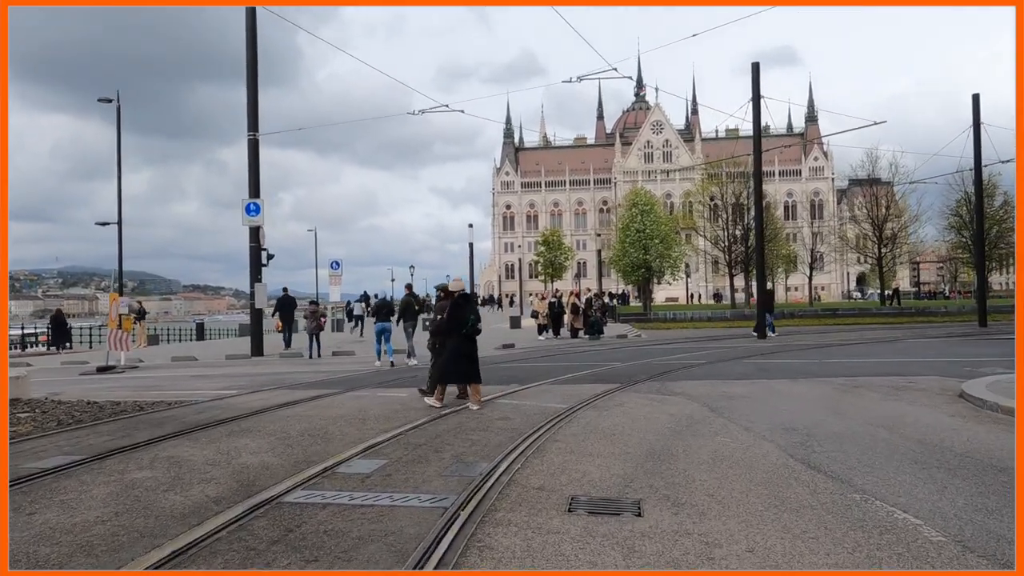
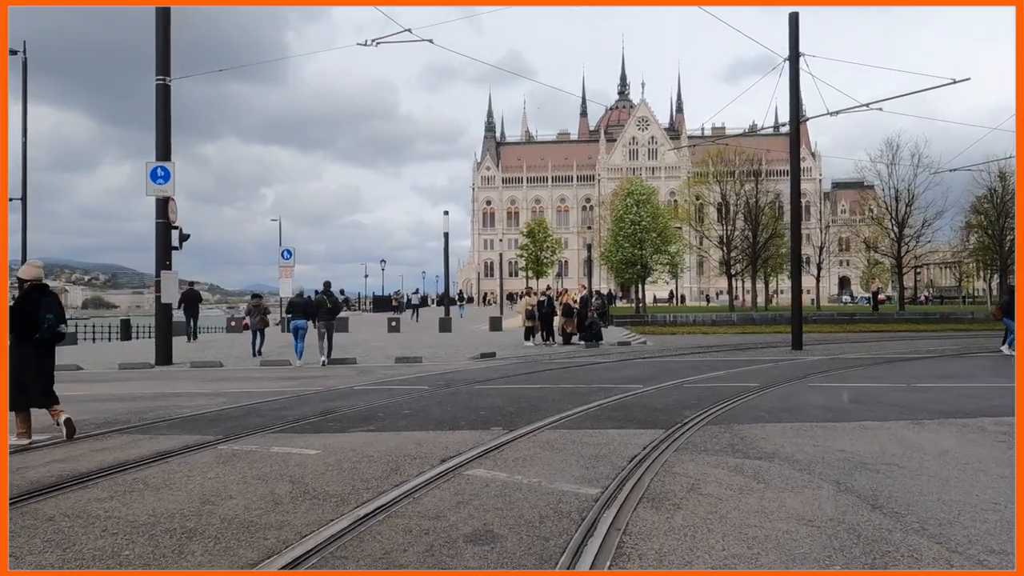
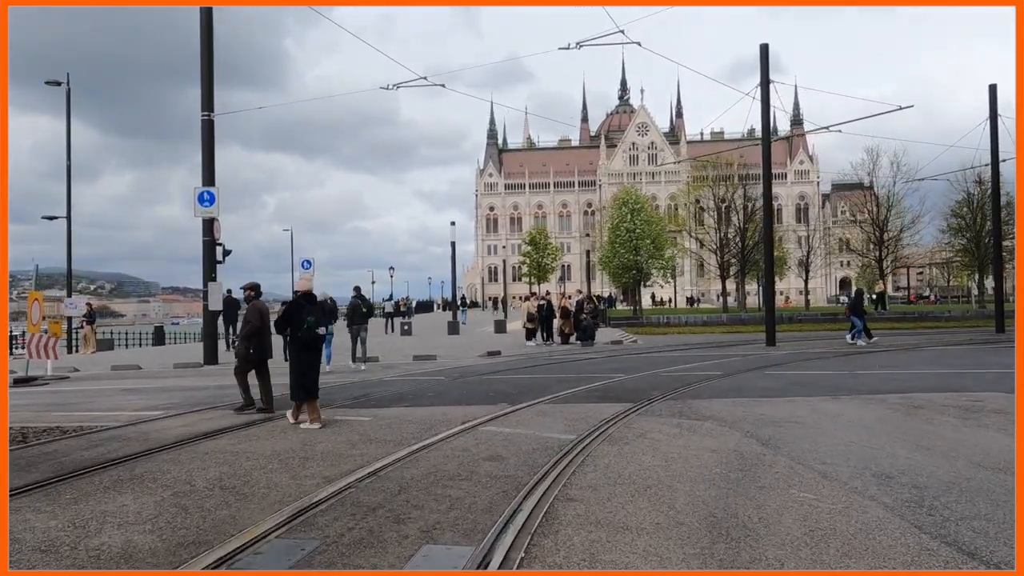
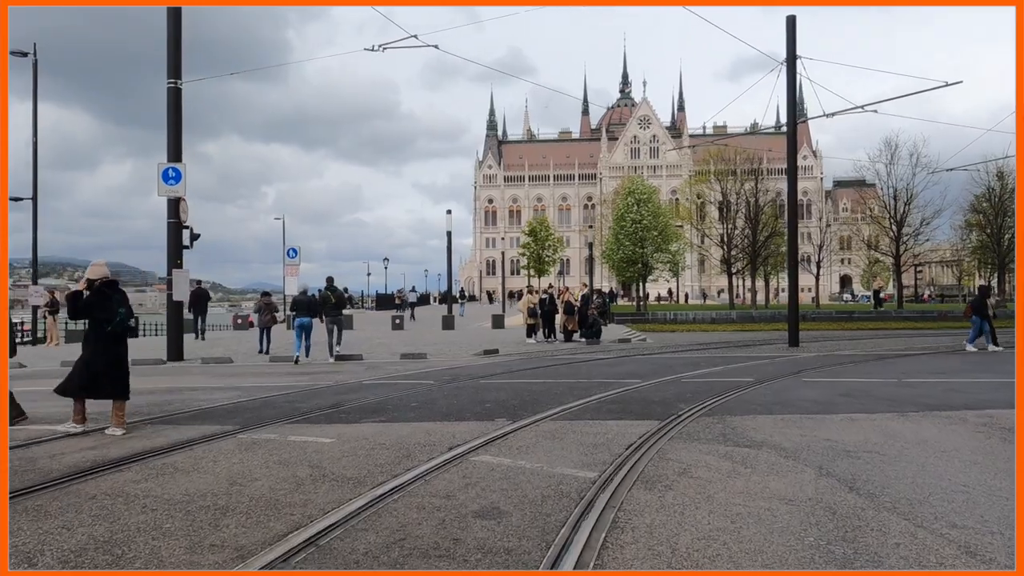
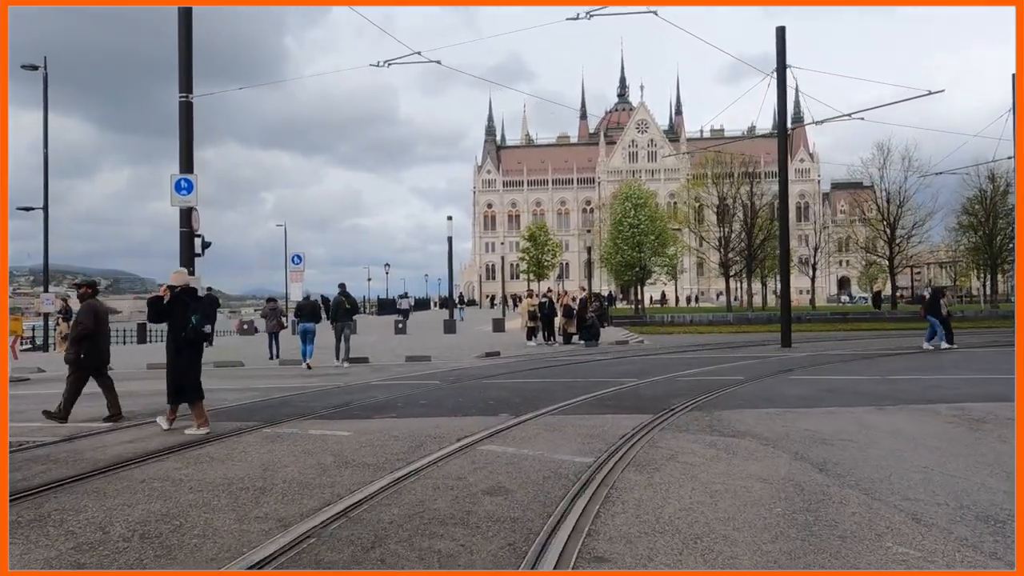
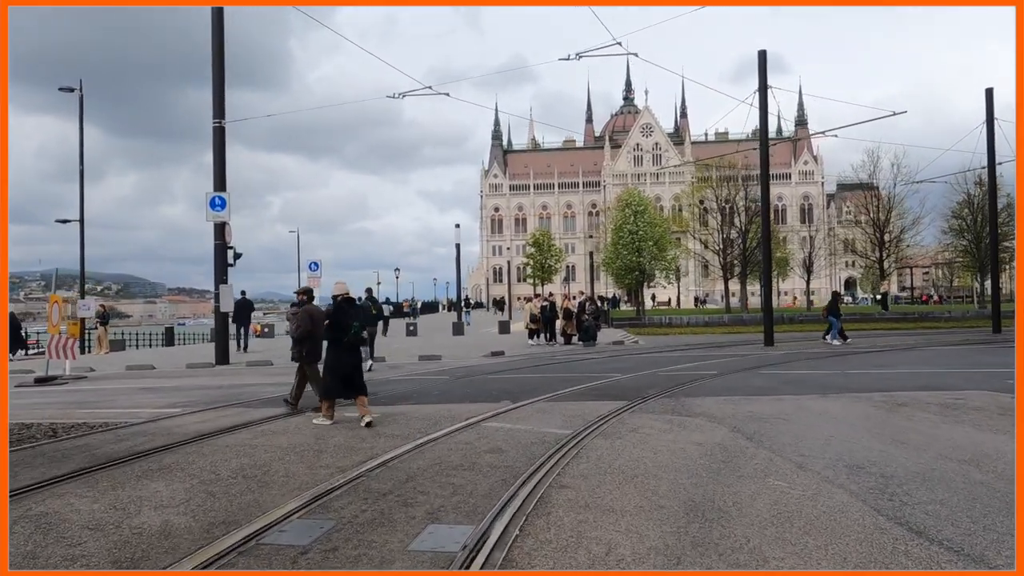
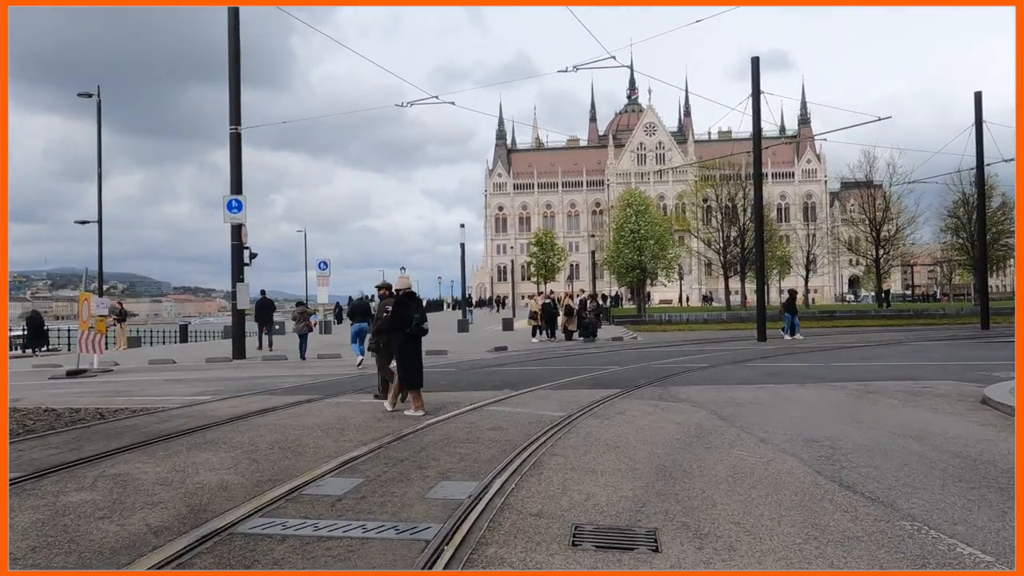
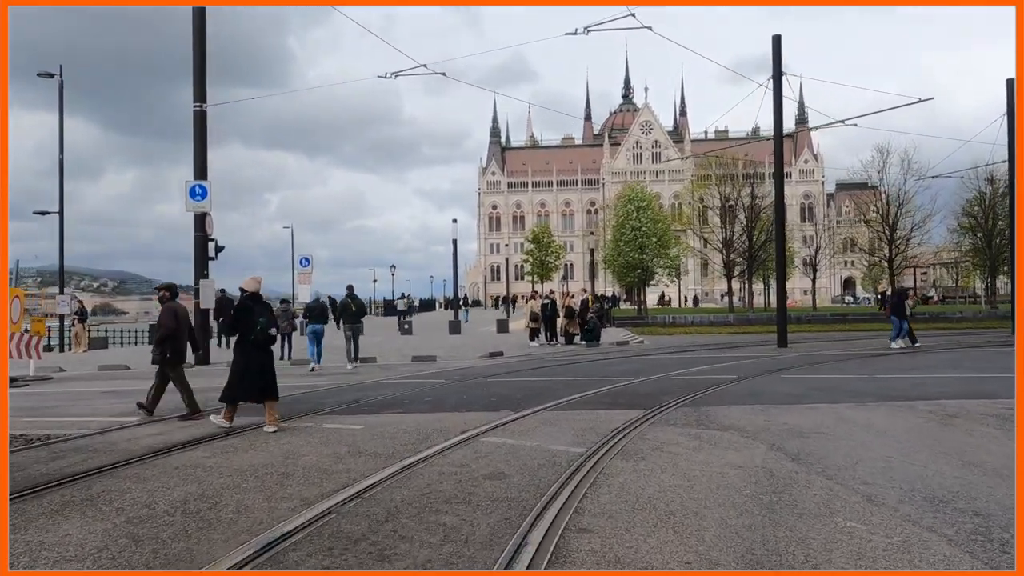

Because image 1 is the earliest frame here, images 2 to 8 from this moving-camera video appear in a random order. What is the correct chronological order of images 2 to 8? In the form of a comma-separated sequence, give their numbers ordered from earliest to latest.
7, 6, 3, 8, 5, 4, 2
